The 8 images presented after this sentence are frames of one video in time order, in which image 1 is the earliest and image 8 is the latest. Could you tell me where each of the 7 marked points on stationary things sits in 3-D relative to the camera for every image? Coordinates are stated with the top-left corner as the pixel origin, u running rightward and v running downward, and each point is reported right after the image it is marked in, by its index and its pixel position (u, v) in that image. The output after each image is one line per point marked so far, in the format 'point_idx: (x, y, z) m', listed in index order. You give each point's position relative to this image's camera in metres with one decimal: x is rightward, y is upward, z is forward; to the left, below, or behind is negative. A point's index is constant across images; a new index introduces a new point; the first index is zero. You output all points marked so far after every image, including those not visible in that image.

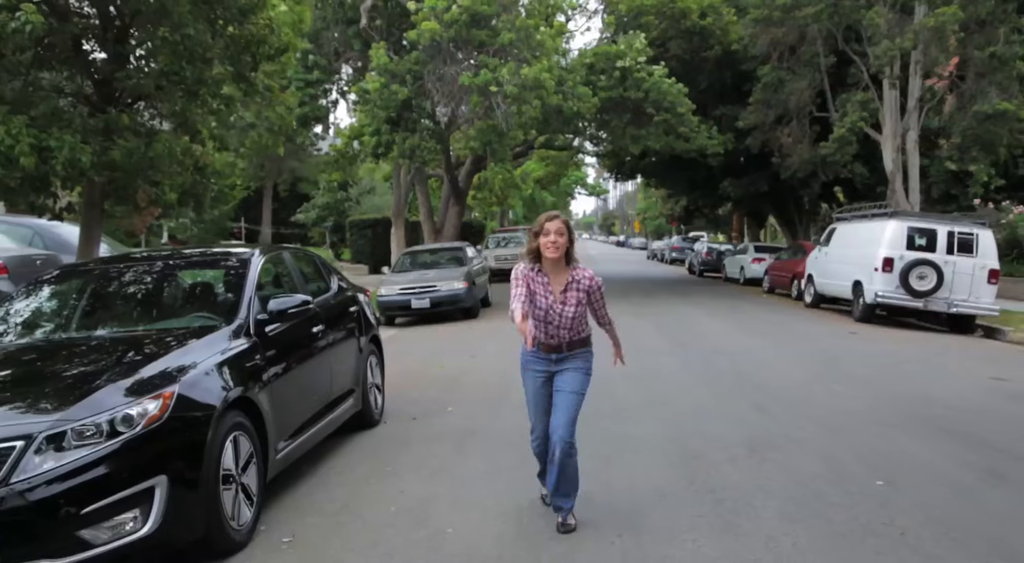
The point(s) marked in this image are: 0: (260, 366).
0: (-1.6, -0.5, +5.3) m
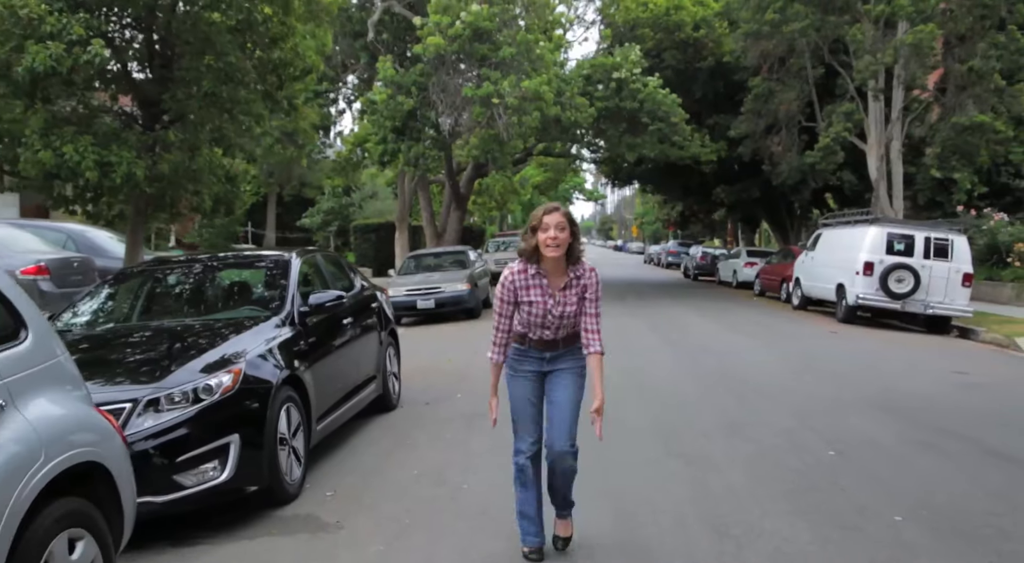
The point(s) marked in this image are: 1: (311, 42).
0: (-1.6, -0.5, +6.3) m
1: (-2.5, +3.0, +10.7) m
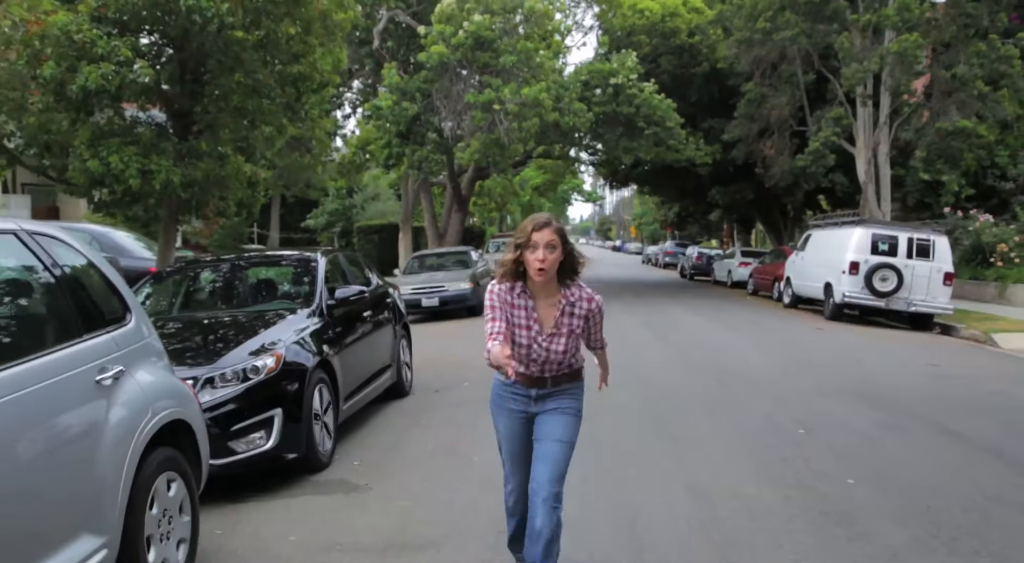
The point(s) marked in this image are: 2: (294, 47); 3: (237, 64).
0: (-1.5, -0.5, +7.1) m
1: (-2.5, +3.0, +11.5) m
2: (-2.7, +2.9, +10.5) m
3: (-3.1, +2.5, +9.7) m
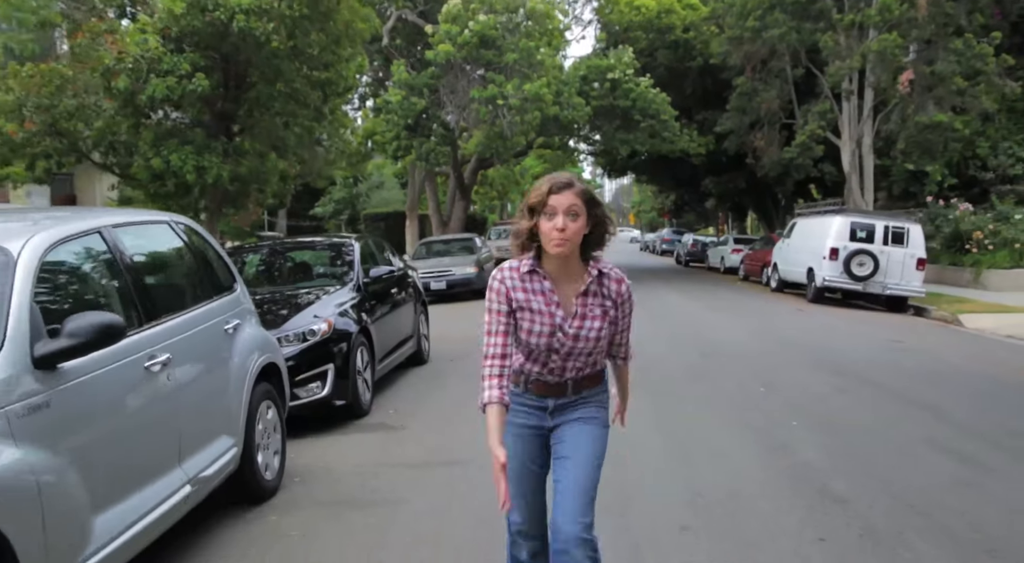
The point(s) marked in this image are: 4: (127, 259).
0: (-1.5, -0.3, +8.4) m
1: (-2.4, +3.3, +12.8) m
2: (-2.6, +3.1, +11.9) m
3: (-3.0, +2.7, +11.0) m
4: (-2.0, +0.2, +4.6) m
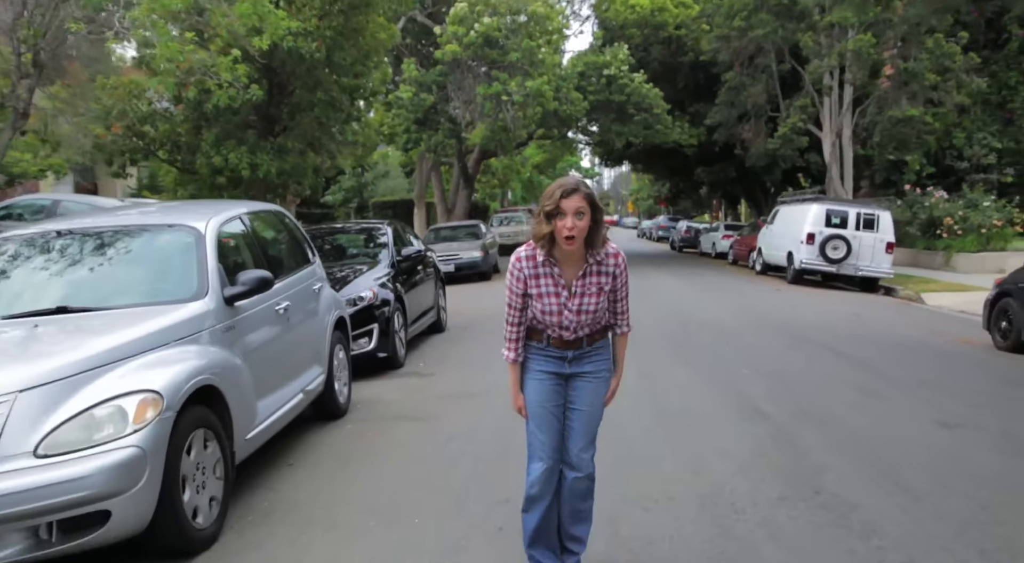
0: (-1.4, 0.0, +10.3) m
1: (-2.3, +3.6, +14.6) m
2: (-2.5, +3.4, +13.6) m
3: (-3.0, +3.0, +12.8) m
4: (-1.9, +0.4, +6.4) m
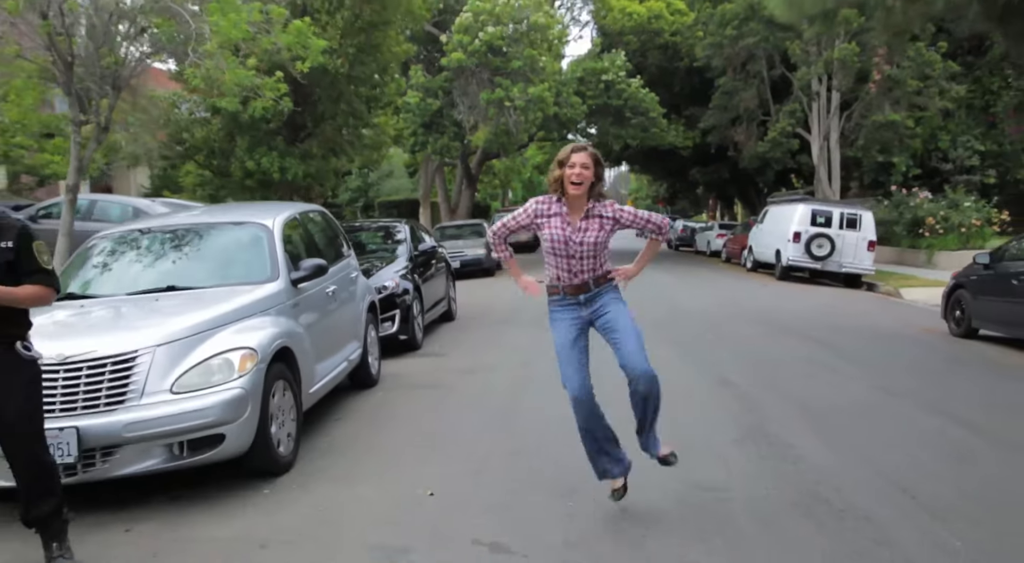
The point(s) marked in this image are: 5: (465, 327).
0: (-1.3, +0.1, +11.5) m
1: (-2.3, +3.7, +15.9) m
2: (-2.5, +3.5, +14.9) m
3: (-2.9, +3.1, +14.0) m
4: (-1.9, +0.5, +7.7) m
5: (-0.7, -0.7, +13.0) m
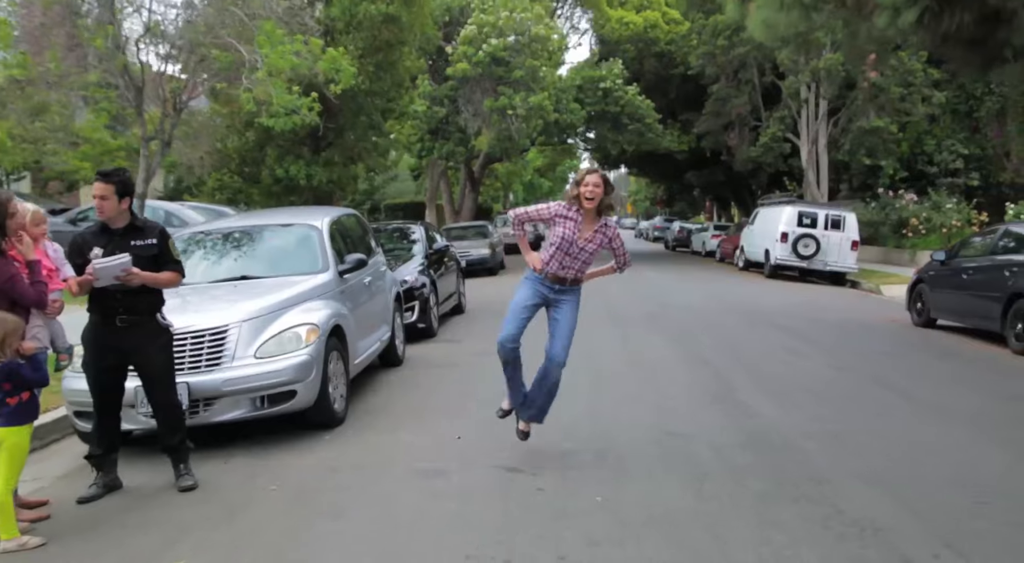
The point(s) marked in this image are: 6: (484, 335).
0: (-1.2, +0.2, +12.9) m
1: (-2.2, +3.8, +17.2) m
2: (-2.4, +3.6, +16.2) m
3: (-2.8, +3.1, +15.4) m
4: (-1.8, +0.5, +9.0) m
5: (-0.6, -0.6, +14.4) m
6: (-0.4, -0.8, +12.2) m
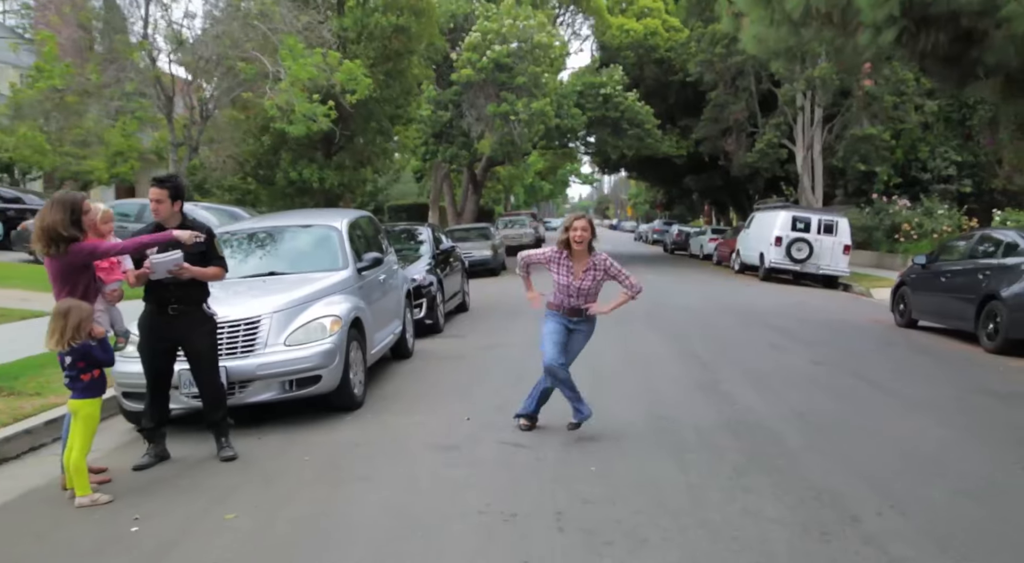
0: (-1.2, +0.2, +13.5) m
1: (-2.1, +3.8, +17.9) m
2: (-2.3, +3.6, +16.9) m
3: (-2.8, +3.2, +16.1) m
4: (-1.8, +0.6, +9.7) m
5: (-0.6, -0.6, +15.0) m
6: (-0.4, -0.8, +12.9) m
